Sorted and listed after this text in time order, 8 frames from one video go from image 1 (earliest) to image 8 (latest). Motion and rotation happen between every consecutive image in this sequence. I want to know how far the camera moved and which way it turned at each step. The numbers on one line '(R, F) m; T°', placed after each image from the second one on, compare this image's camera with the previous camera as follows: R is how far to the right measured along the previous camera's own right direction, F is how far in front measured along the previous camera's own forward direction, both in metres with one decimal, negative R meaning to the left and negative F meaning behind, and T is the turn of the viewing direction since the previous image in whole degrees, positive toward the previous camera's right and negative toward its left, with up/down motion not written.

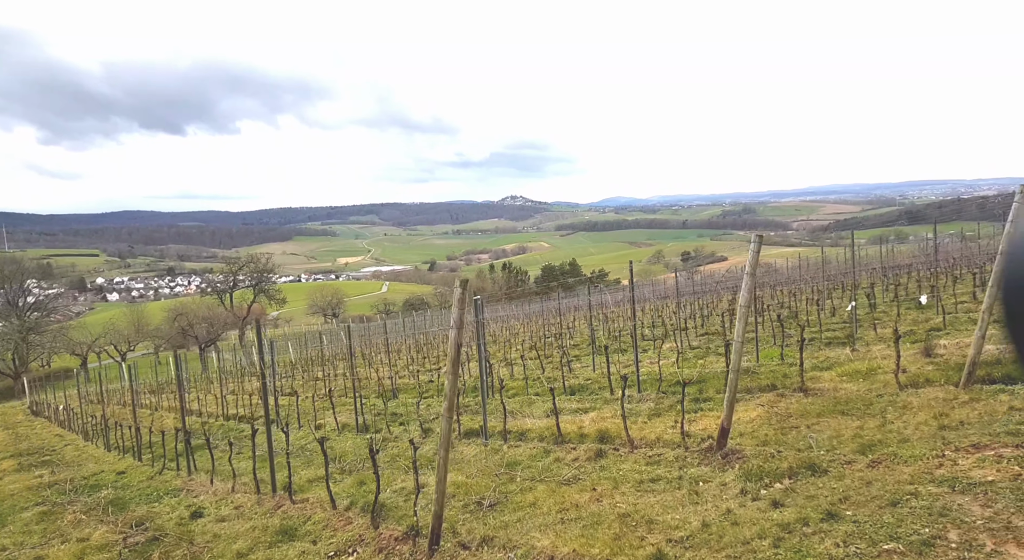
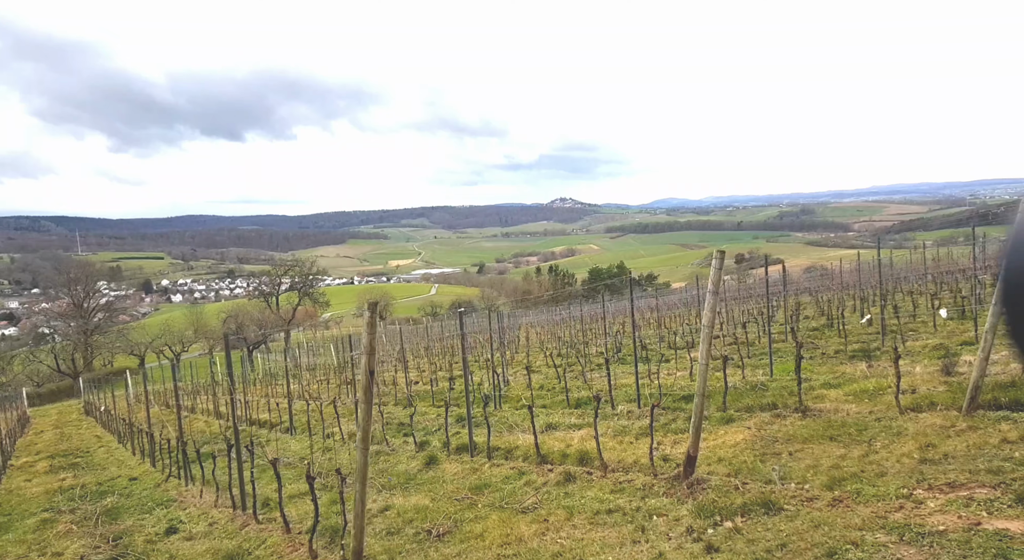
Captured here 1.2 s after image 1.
(+0.9, +0.3) m; -4°
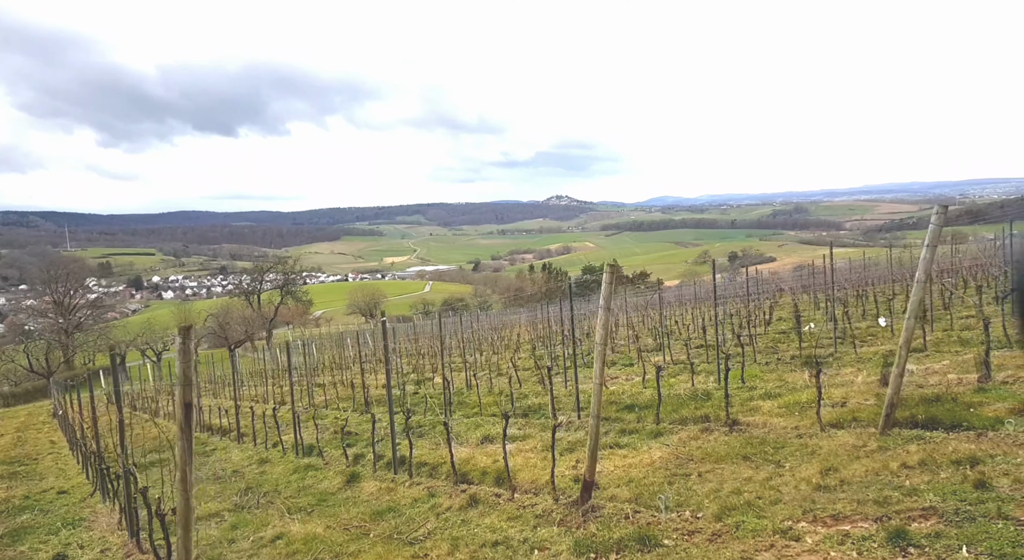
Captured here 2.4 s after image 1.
(+1.0, +0.2) m; 0°
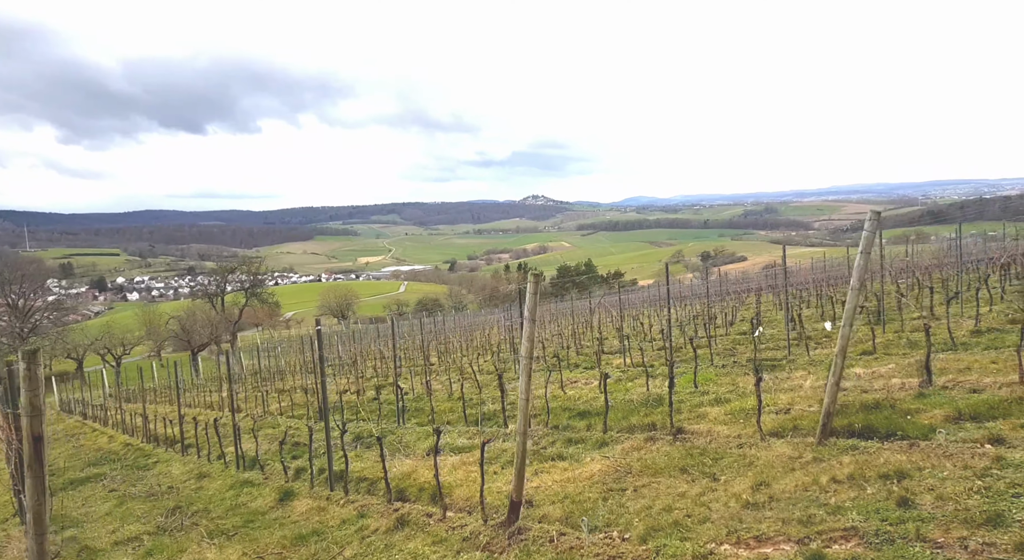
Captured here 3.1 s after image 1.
(+0.5, +0.3) m; +2°
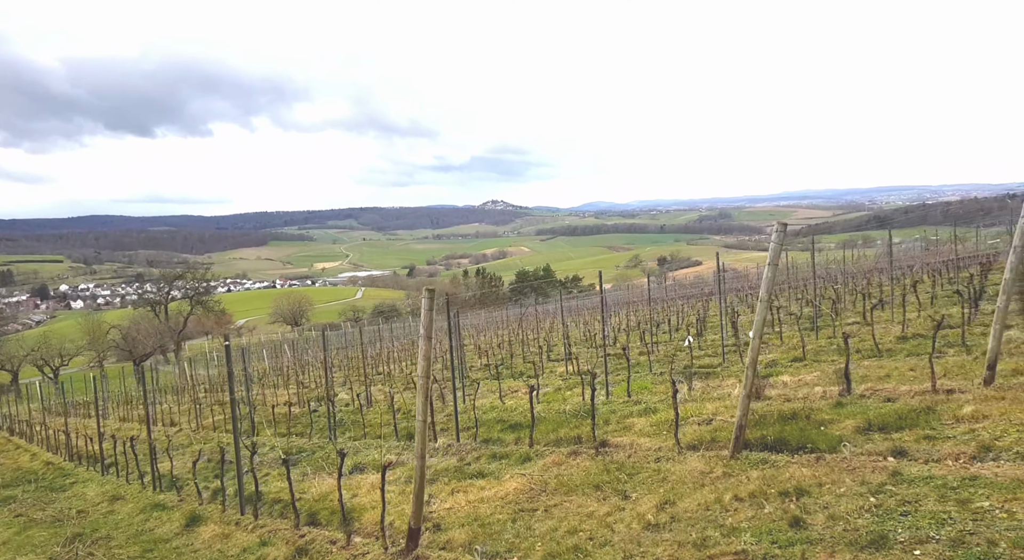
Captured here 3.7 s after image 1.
(+0.5, +0.2) m; +3°
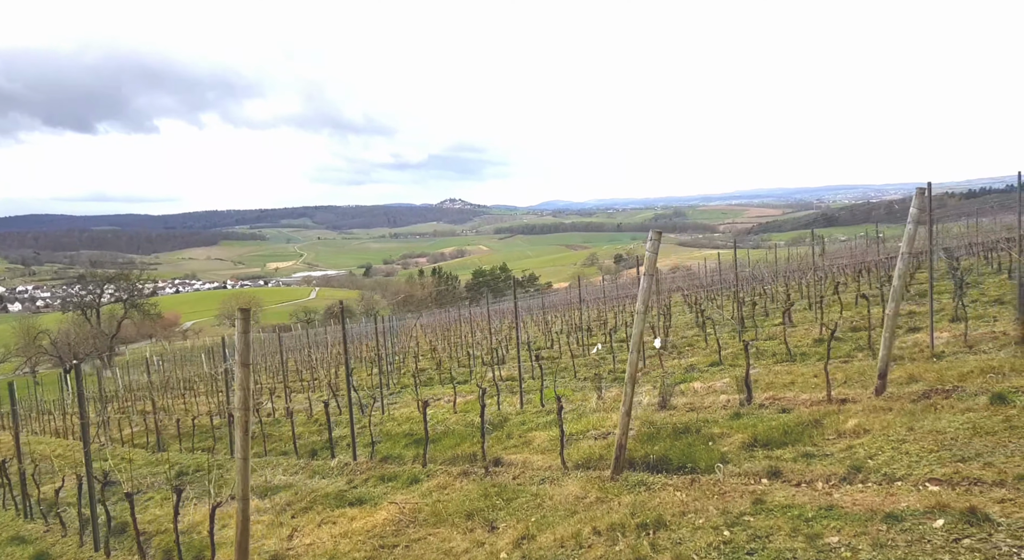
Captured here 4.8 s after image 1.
(-0.6, +3.1) m; +3°
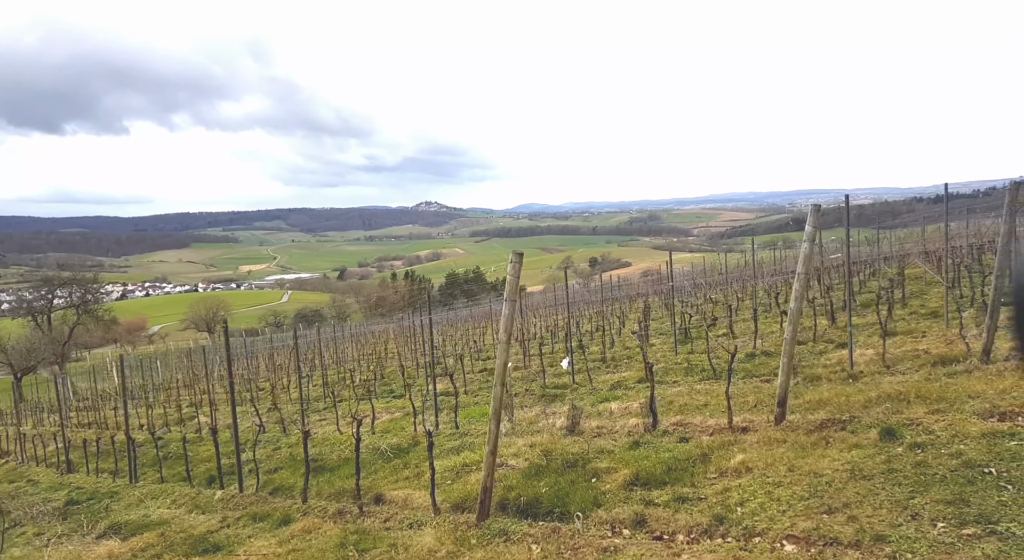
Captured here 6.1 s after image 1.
(+0.9, +0.5) m; +2°
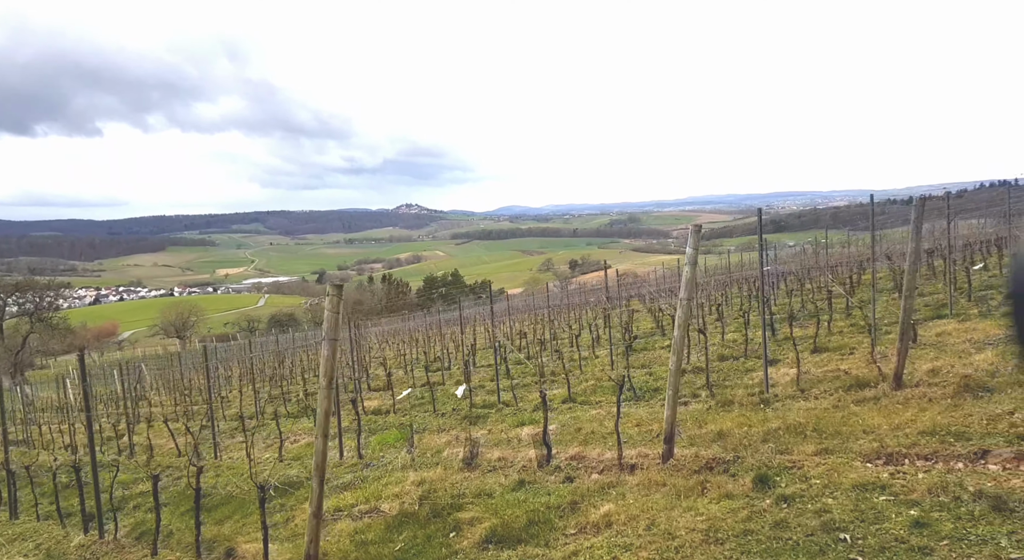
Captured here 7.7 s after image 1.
(+1.1, +0.6) m; +1°
